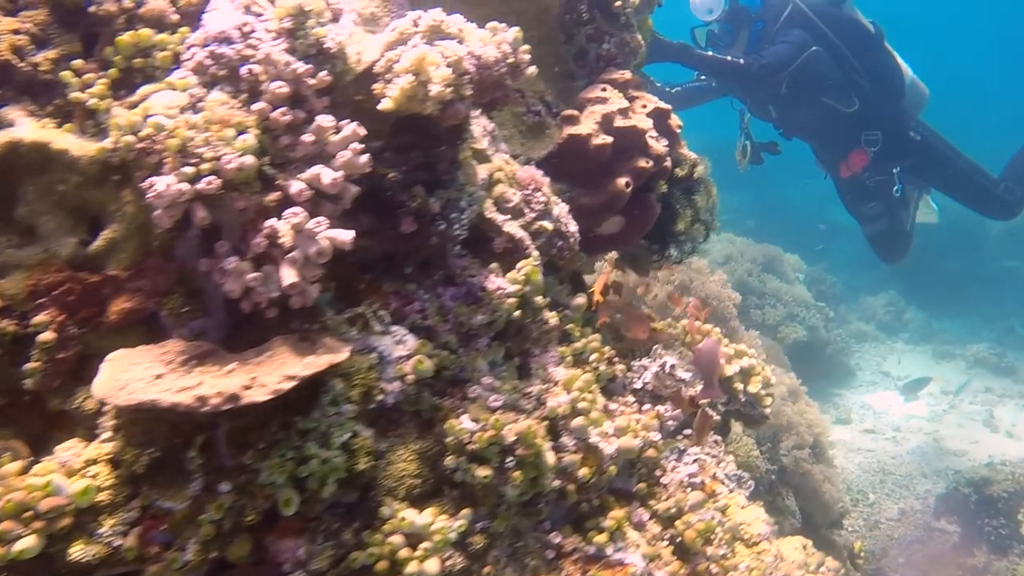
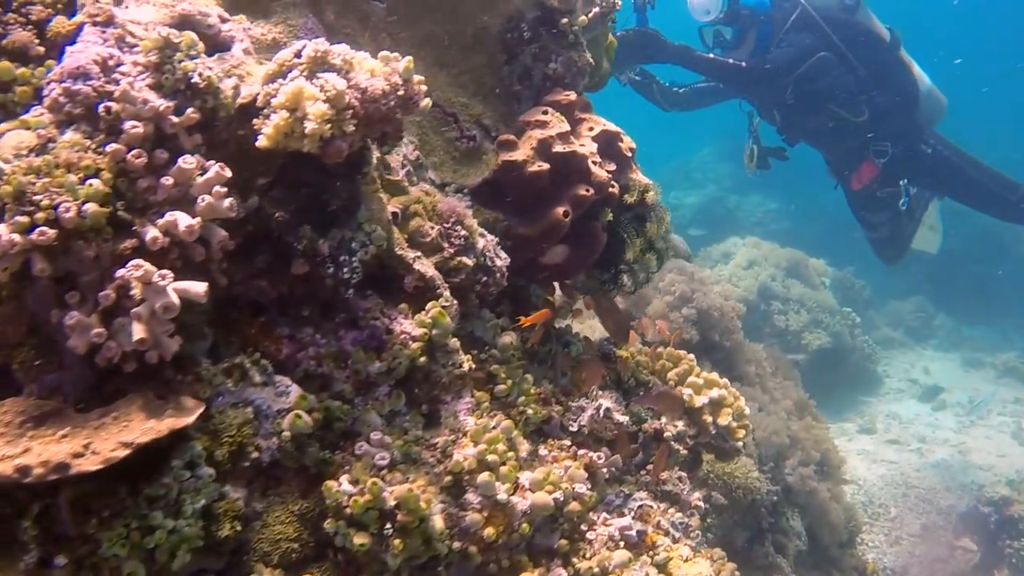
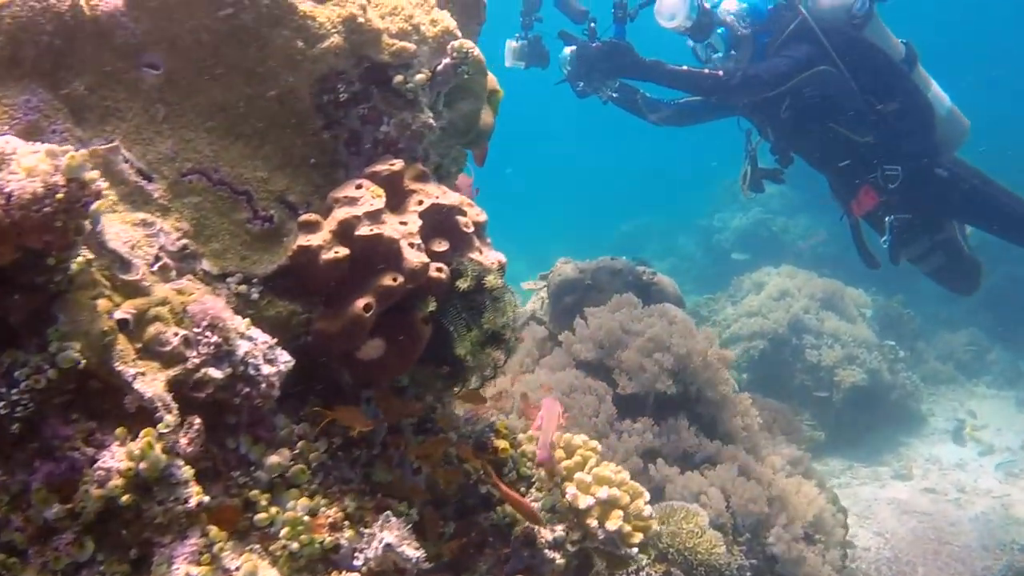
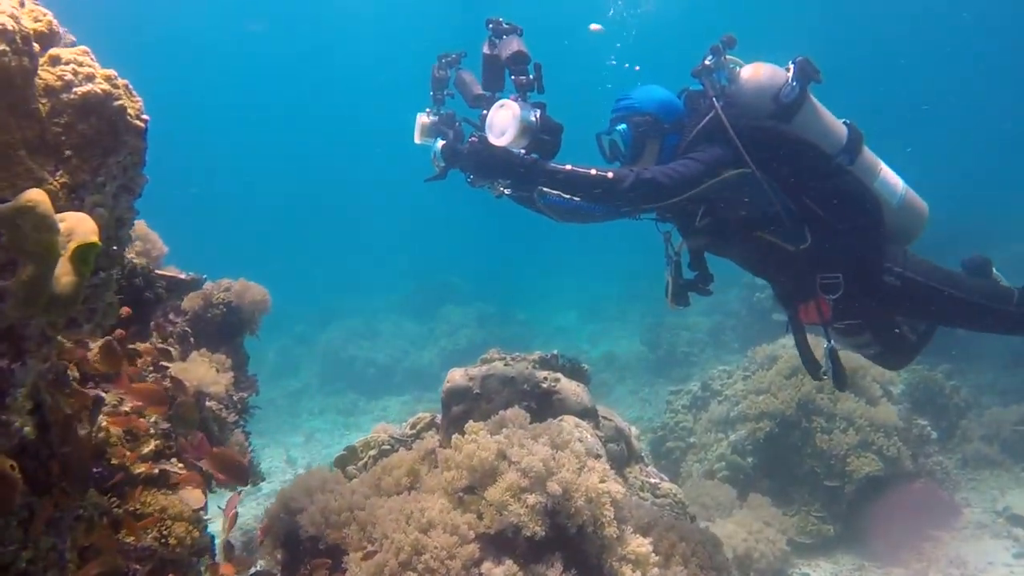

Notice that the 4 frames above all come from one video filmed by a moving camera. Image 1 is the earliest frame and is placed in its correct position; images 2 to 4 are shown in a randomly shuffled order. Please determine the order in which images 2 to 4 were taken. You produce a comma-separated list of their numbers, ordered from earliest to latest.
2, 3, 4
